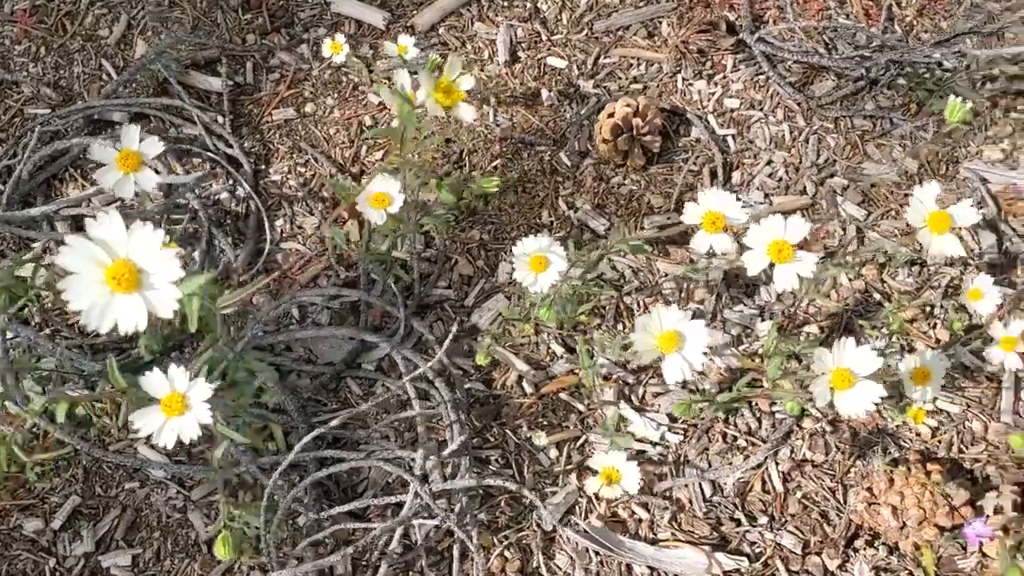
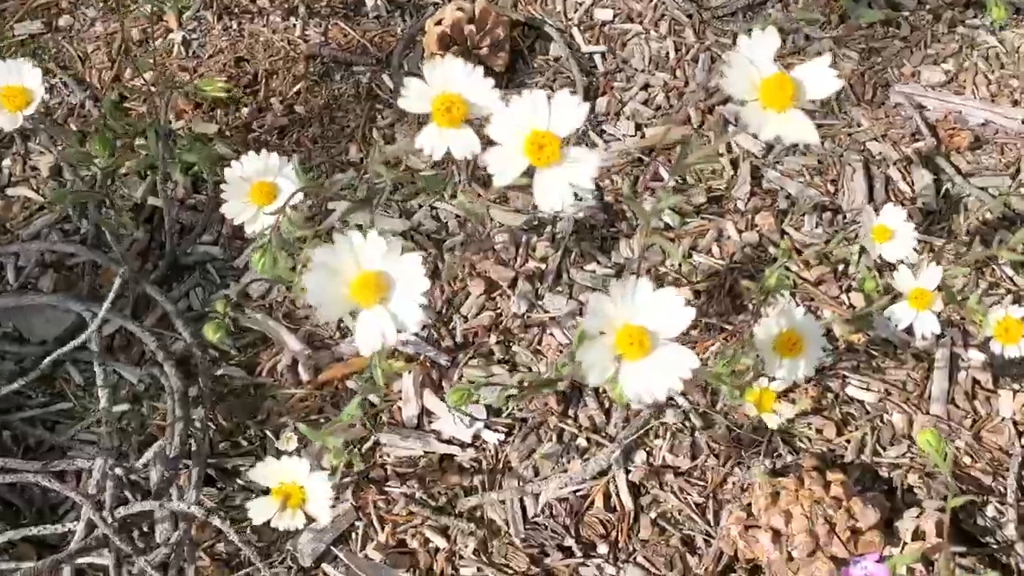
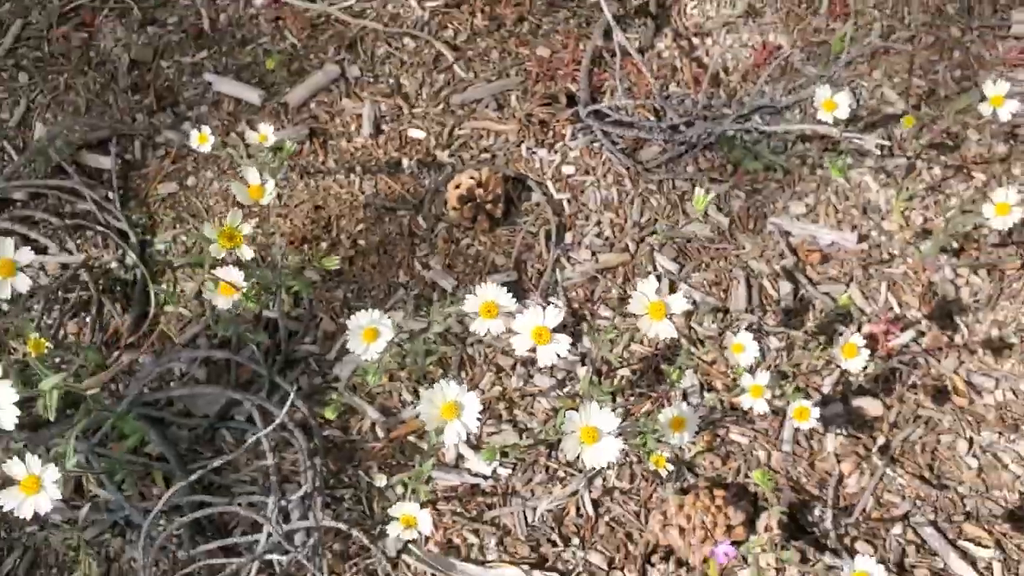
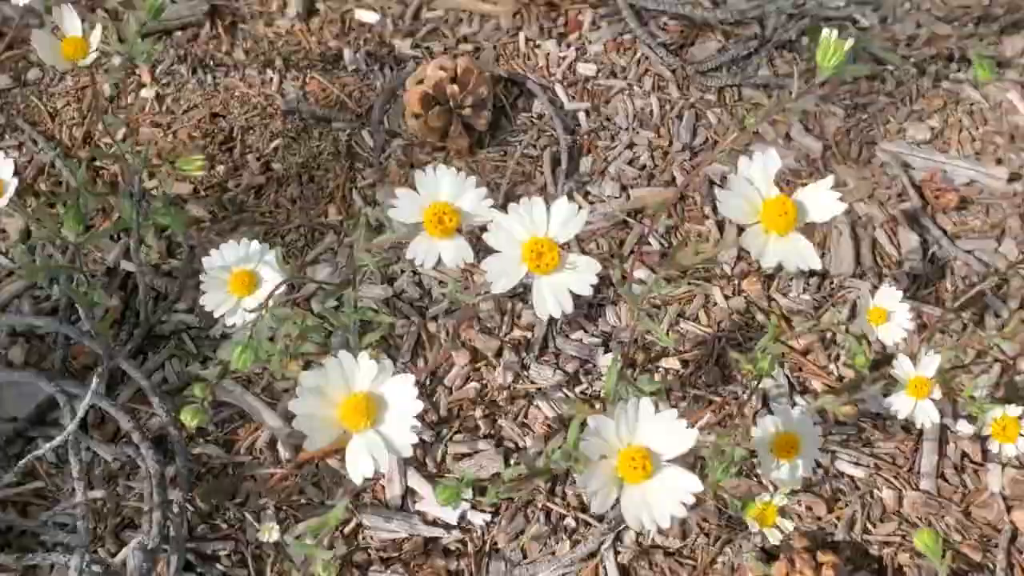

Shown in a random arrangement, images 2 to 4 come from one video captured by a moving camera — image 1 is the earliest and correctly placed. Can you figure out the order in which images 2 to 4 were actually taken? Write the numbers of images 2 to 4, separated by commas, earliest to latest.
2, 4, 3
